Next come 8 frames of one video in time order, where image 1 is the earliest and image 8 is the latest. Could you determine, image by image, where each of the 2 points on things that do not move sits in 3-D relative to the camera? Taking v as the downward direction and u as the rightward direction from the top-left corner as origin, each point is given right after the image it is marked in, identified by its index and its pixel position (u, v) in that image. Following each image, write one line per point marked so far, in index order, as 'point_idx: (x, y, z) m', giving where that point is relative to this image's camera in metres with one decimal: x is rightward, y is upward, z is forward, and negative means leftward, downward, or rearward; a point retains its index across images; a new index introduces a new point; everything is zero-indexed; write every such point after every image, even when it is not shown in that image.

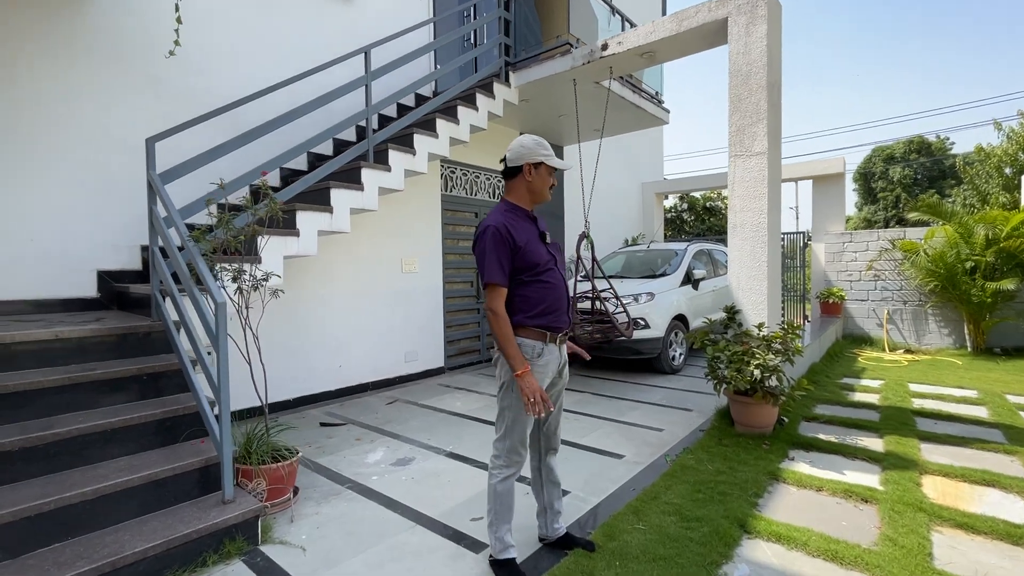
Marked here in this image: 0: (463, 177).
0: (-0.6, +1.5, +6.4) m
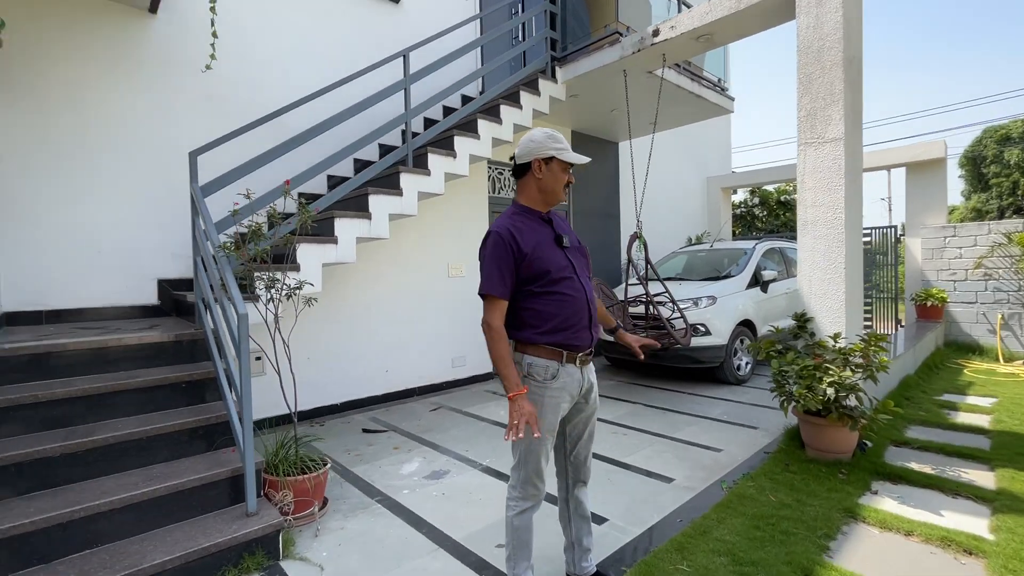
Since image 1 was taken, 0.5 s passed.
0: (0.0, +1.4, +6.3) m
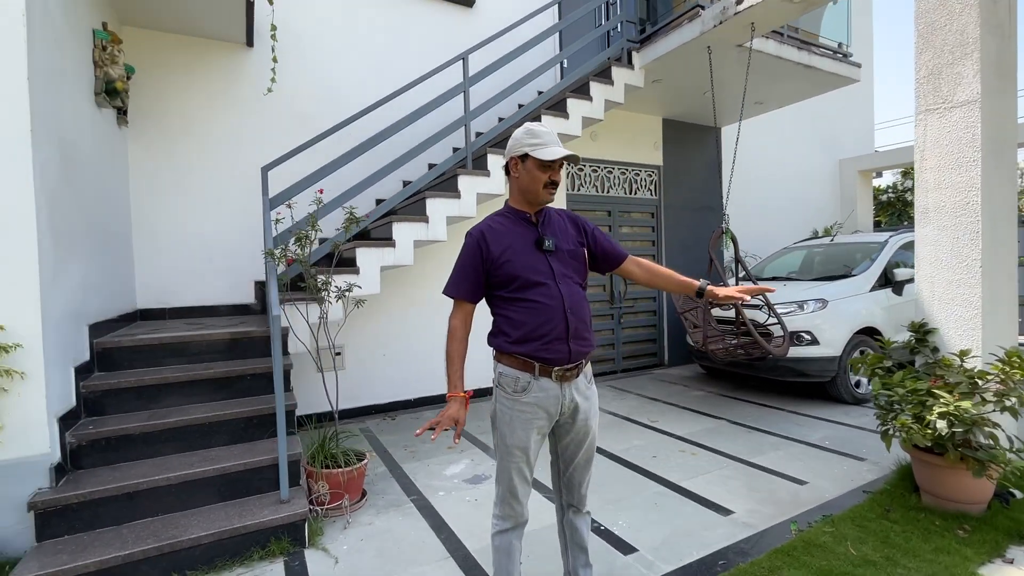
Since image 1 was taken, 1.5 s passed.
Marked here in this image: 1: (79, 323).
0: (+1.0, +1.4, +6.0) m
1: (-2.4, -0.2, +2.7) m
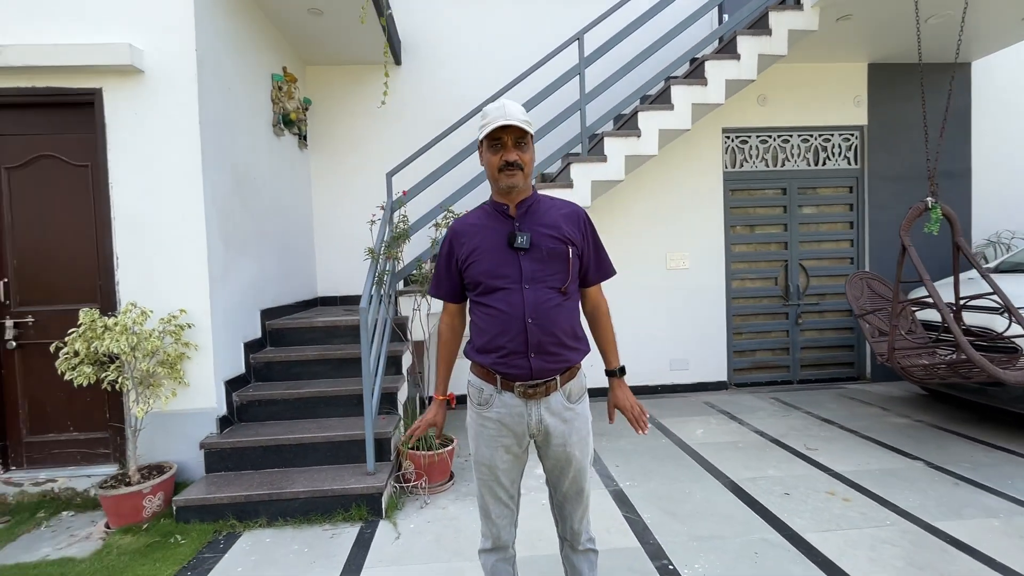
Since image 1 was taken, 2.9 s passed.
0: (+2.6, +1.5, +5.1) m
1: (-1.9, -0.1, +3.5) m
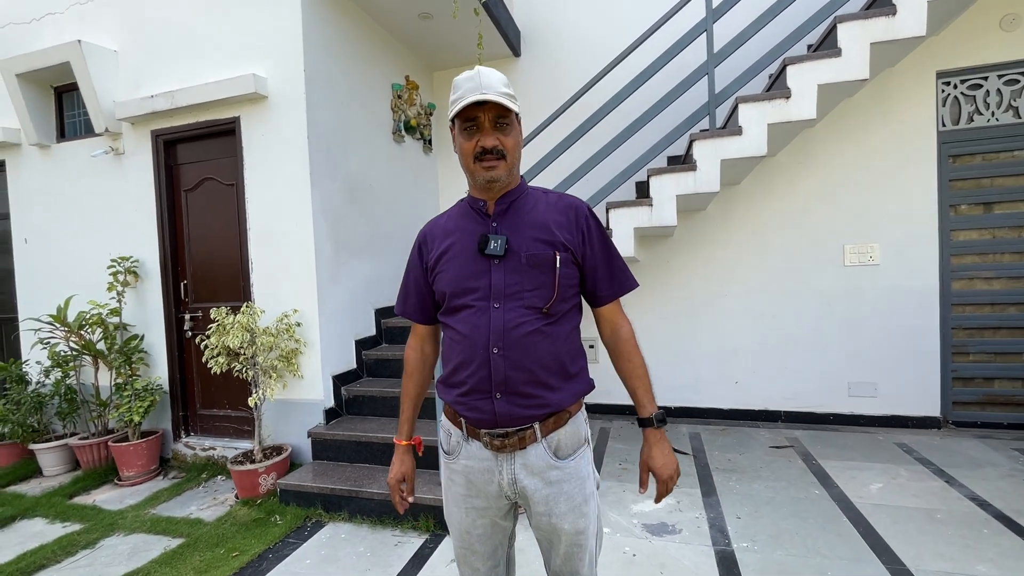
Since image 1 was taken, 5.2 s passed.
0: (+3.7, +1.5, +3.6) m
1: (-1.1, -0.2, +3.7) m
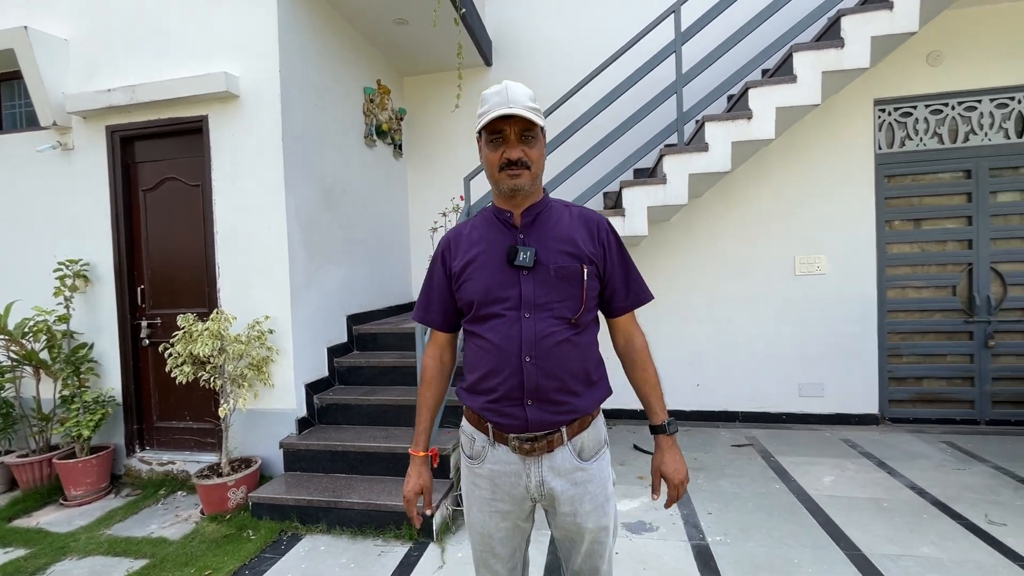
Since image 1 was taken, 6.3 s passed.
0: (+3.5, +1.4, +4.0) m
1: (-1.3, -0.2, +3.6) m
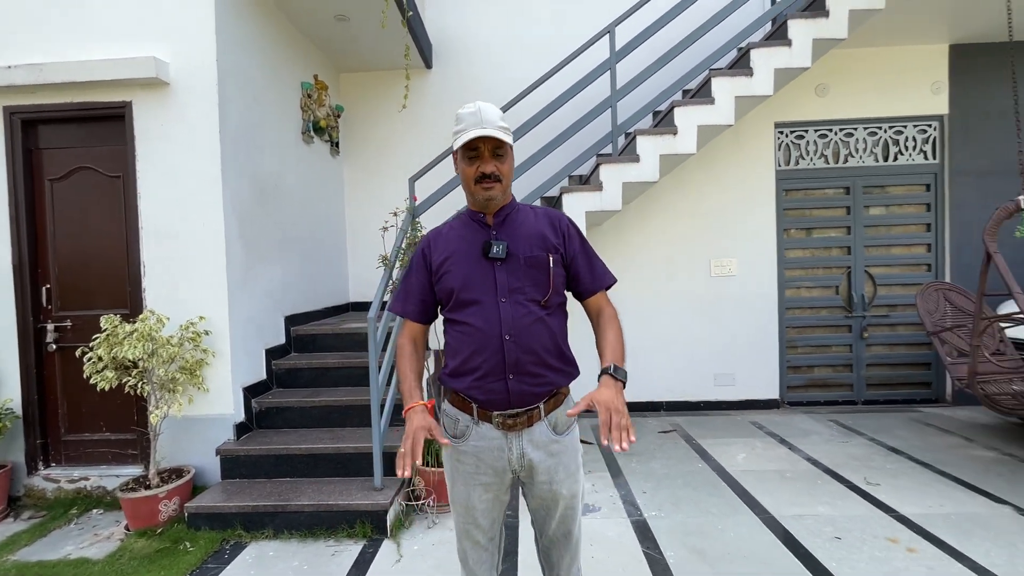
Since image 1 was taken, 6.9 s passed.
0: (+2.9, +1.4, +4.6) m
1: (-1.7, -0.2, +3.5) m
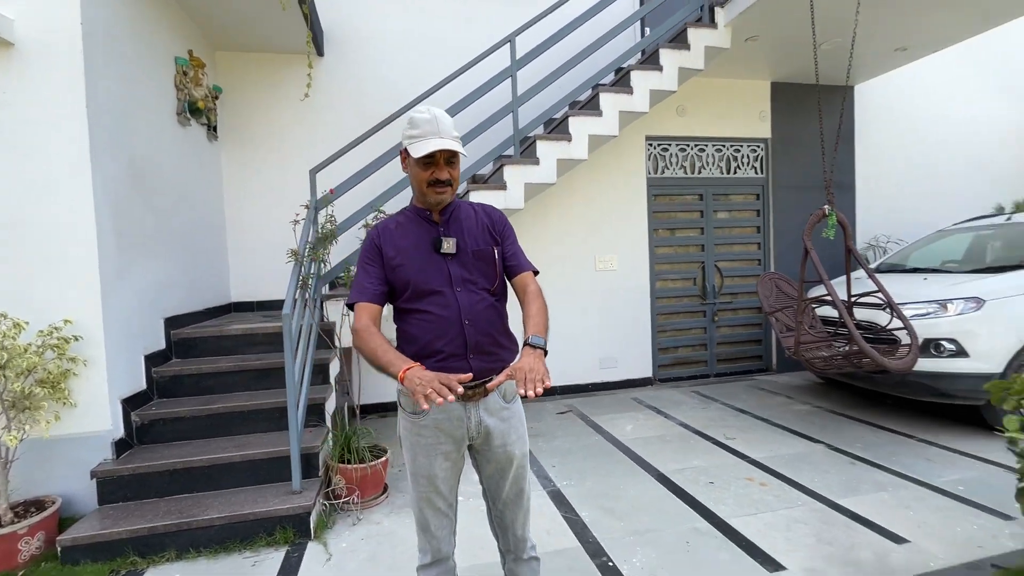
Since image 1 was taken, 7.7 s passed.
0: (+1.9, +1.5, +5.4) m
1: (-2.3, -0.2, +3.1) m
